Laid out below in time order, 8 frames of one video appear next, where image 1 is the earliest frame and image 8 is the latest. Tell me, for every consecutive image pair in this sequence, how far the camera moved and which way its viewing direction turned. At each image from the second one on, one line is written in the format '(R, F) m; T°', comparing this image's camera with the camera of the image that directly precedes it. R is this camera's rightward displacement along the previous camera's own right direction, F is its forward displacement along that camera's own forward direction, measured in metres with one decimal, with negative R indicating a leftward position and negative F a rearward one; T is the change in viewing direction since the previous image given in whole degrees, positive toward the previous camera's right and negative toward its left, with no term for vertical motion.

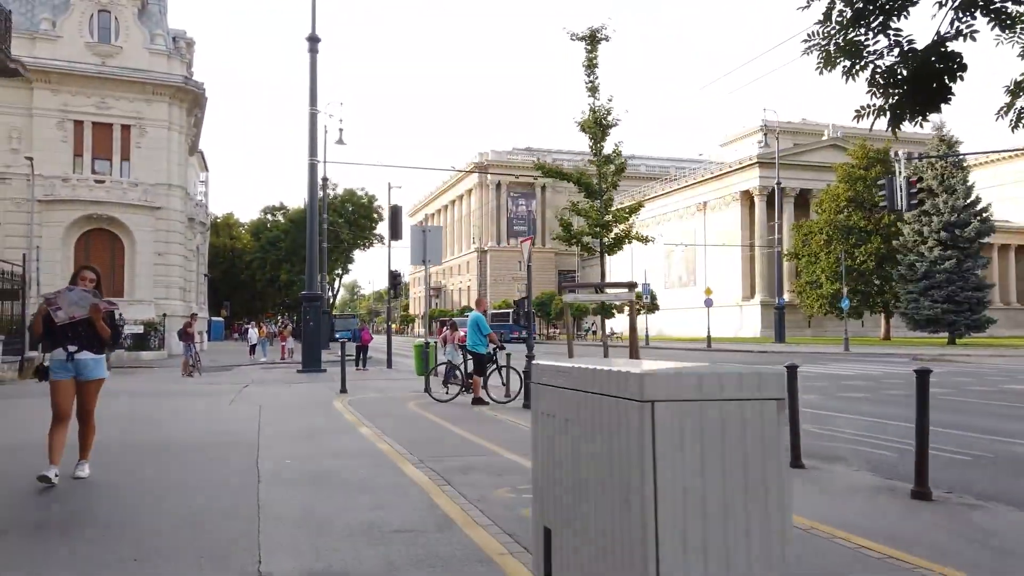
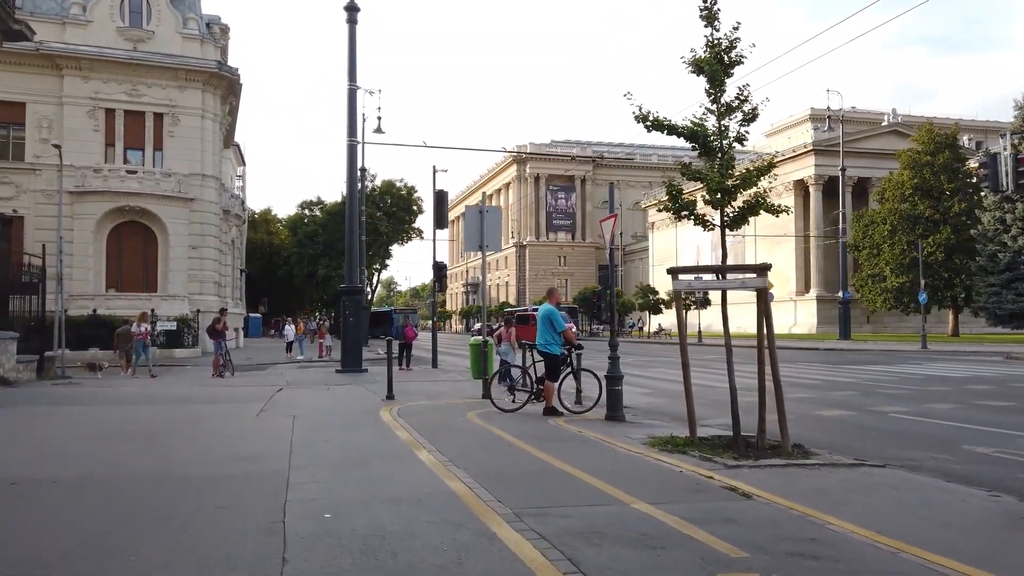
(-0.7, +2.2) m; -3°
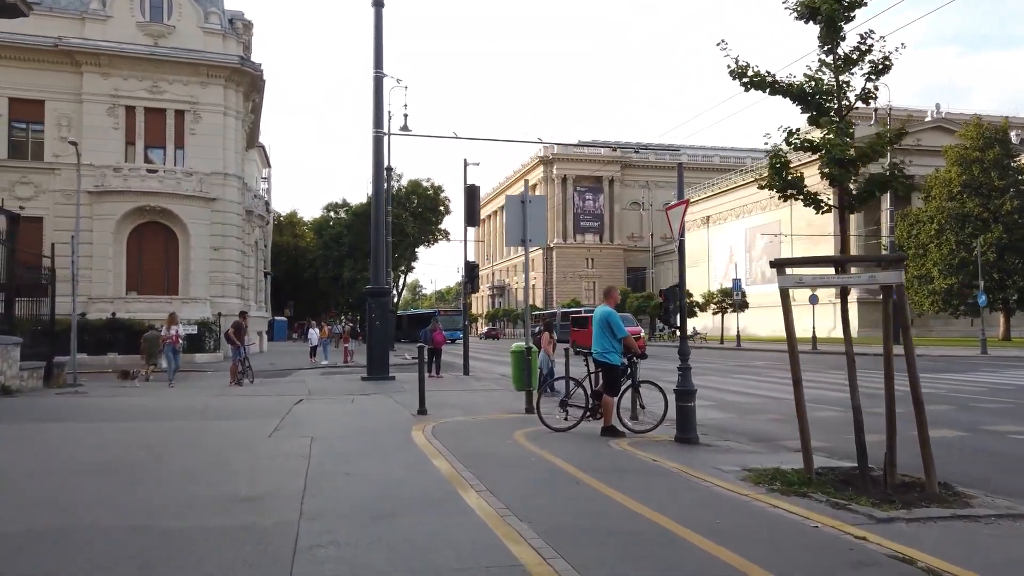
(-0.4, +1.6) m; -2°
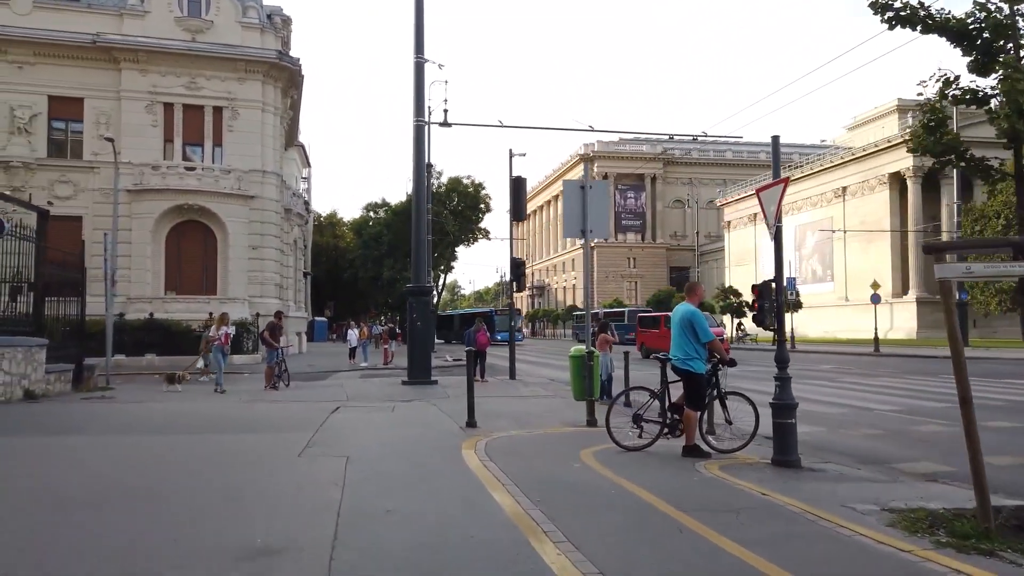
(-0.3, +1.3) m; -3°
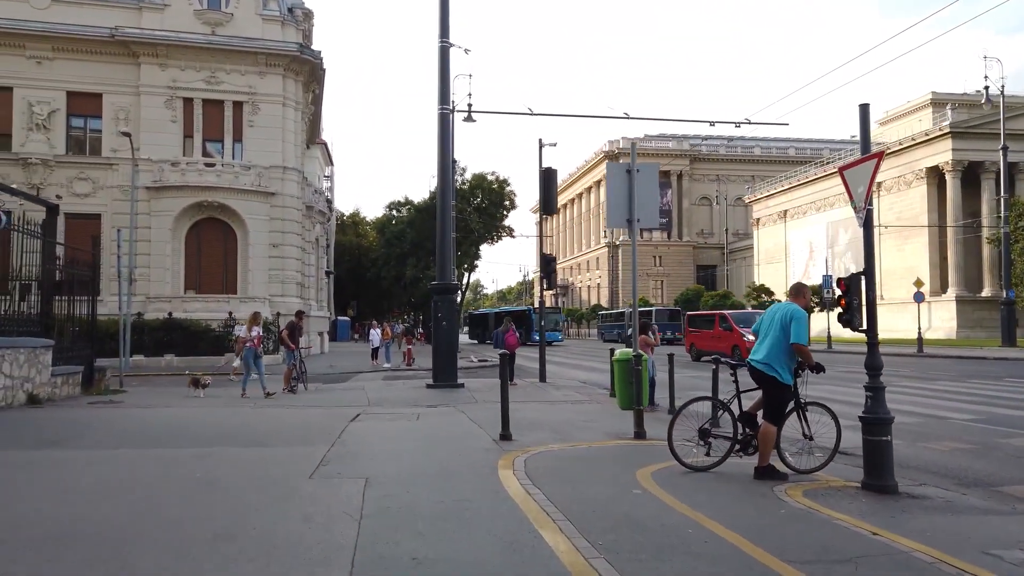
(-0.2, +1.1) m; -2°
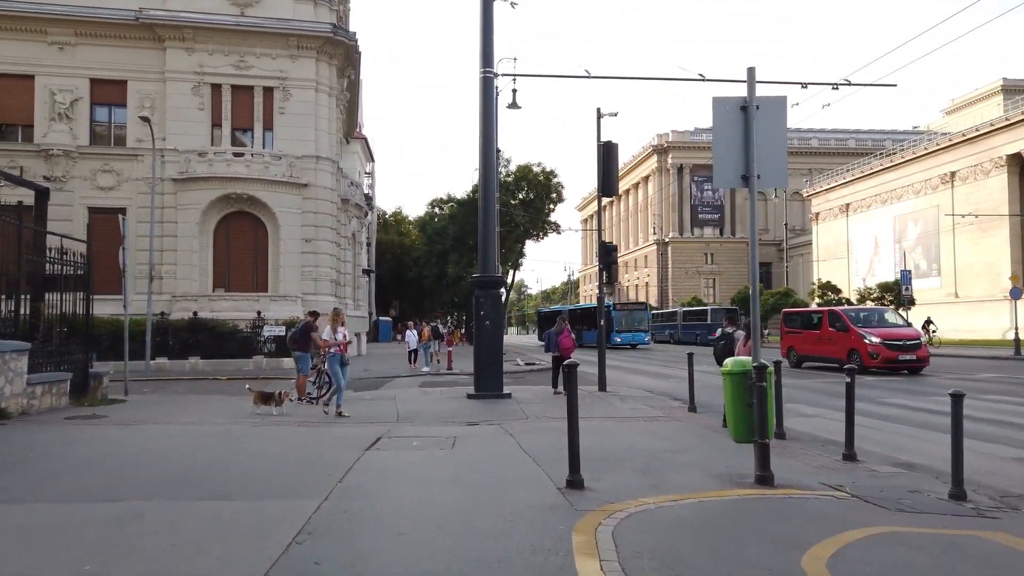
(-0.2, +2.7) m; -3°
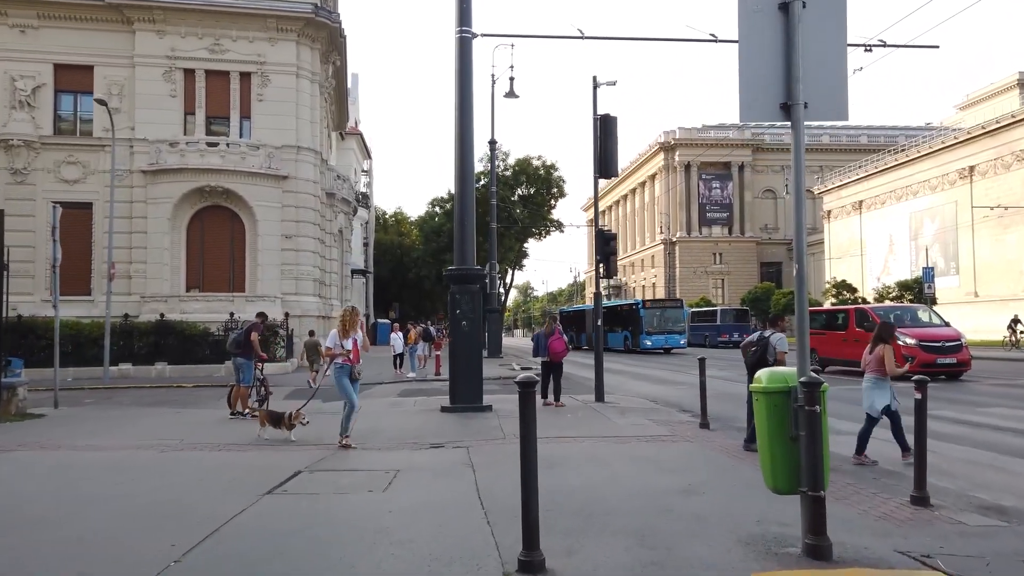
(+0.5, +2.2) m; -1°
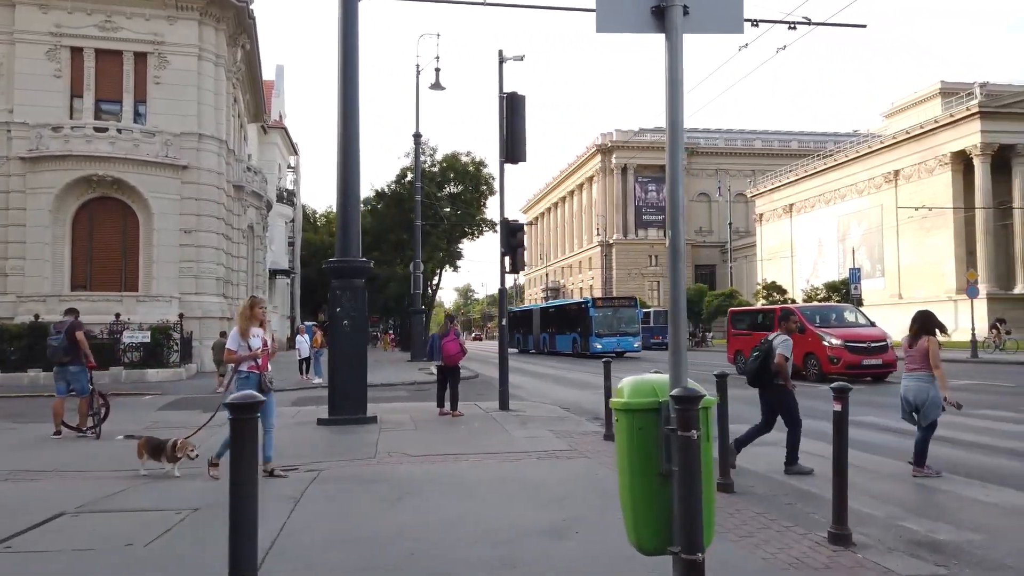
(+0.8, +1.4) m; +4°
